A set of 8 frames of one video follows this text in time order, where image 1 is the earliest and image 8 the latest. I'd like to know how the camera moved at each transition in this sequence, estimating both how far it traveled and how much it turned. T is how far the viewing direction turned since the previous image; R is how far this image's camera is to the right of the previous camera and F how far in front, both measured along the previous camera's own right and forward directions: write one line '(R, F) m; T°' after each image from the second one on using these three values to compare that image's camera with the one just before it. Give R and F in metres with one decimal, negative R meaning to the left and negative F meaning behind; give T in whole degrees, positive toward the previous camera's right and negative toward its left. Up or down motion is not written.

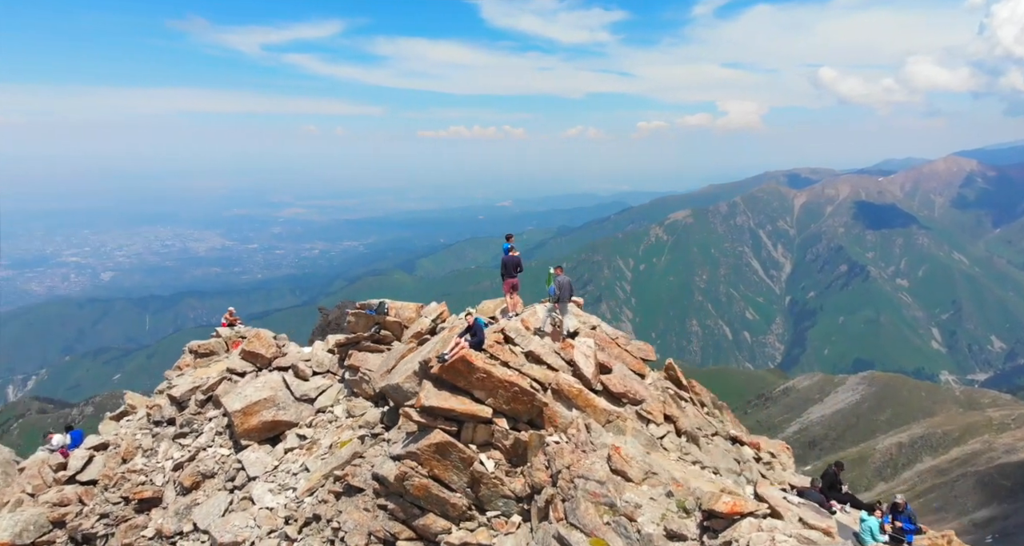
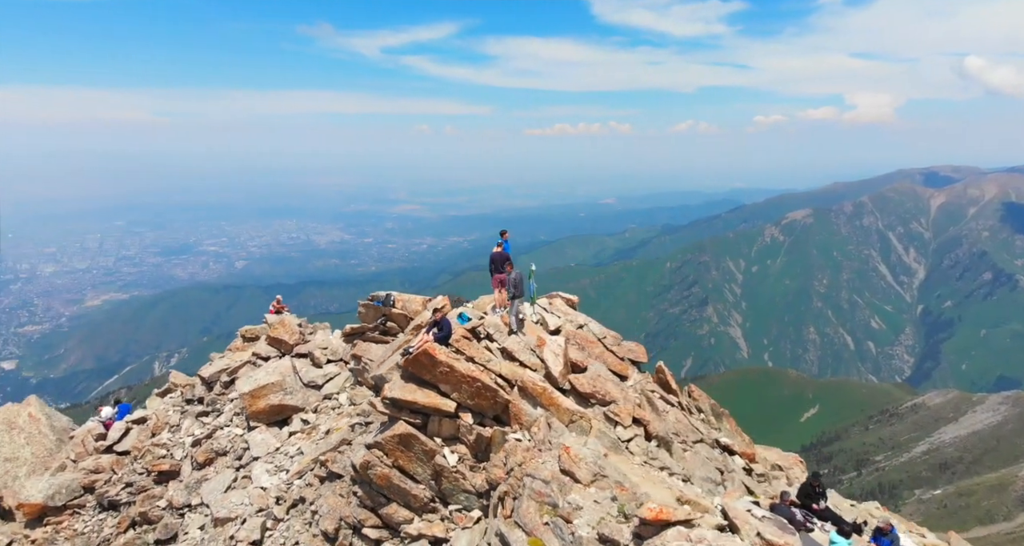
(+5.3, +0.4) m; -8°
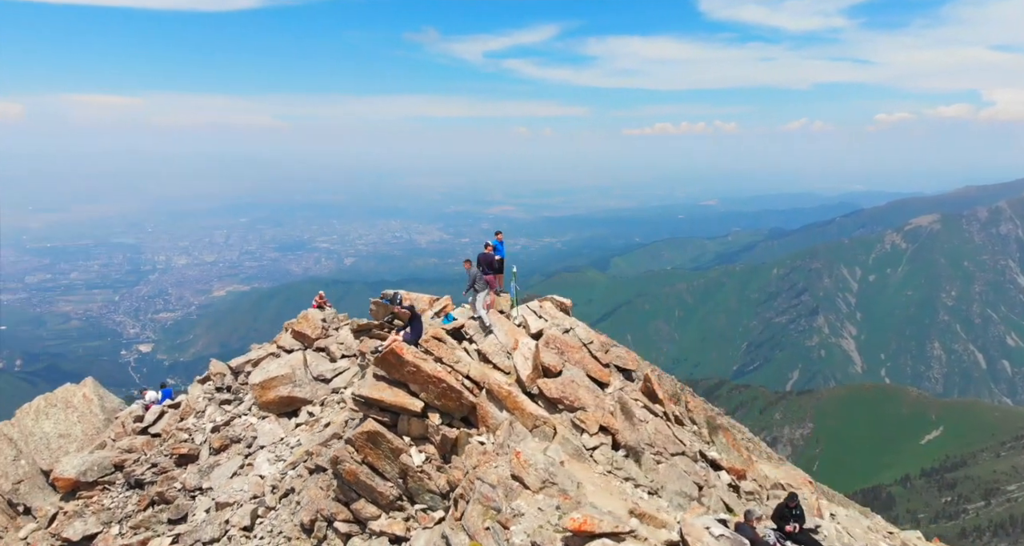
(+5.0, +0.5) m; -8°
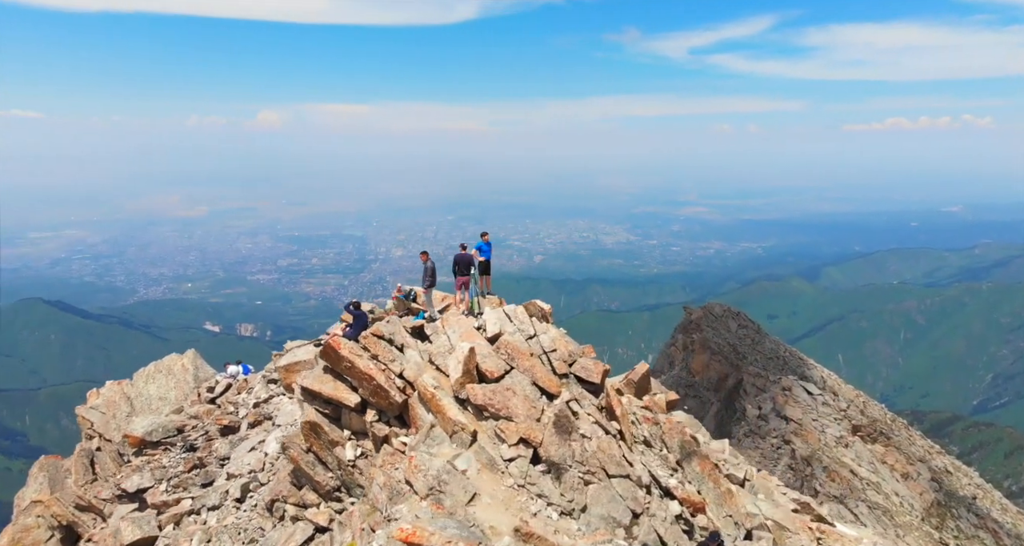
(+9.9, +2.2) m; -15°
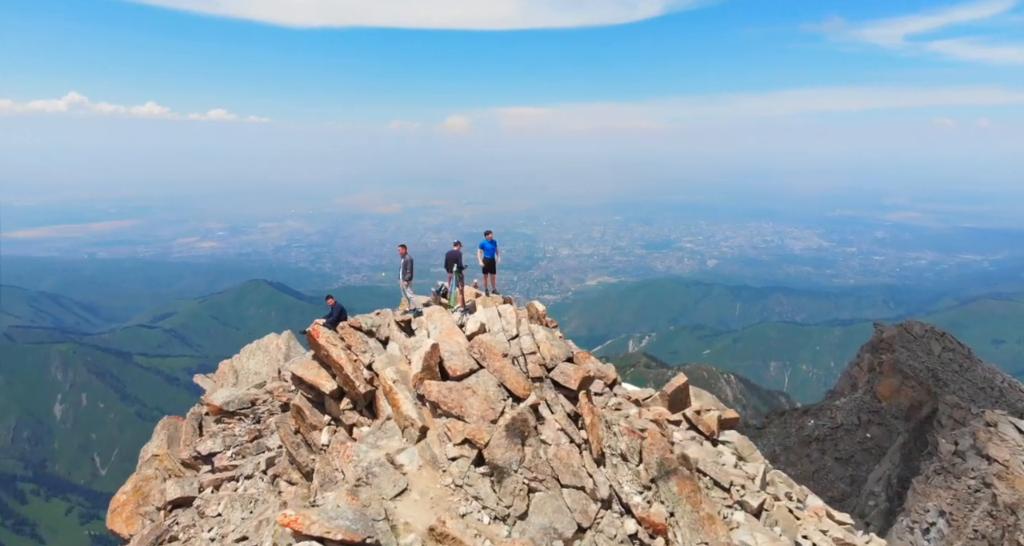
(+8.0, +1.6) m; -14°
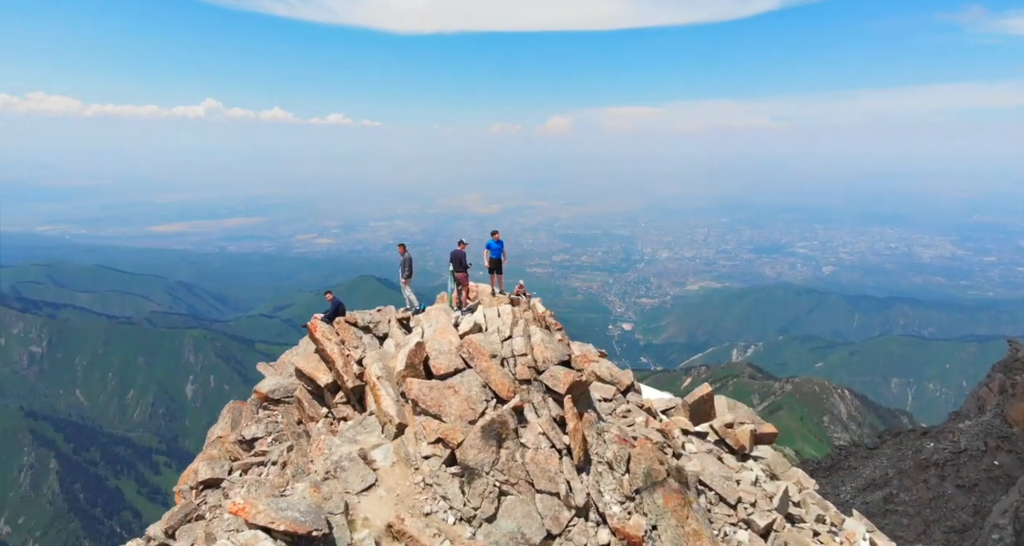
(+4.5, +0.8) m; -8°
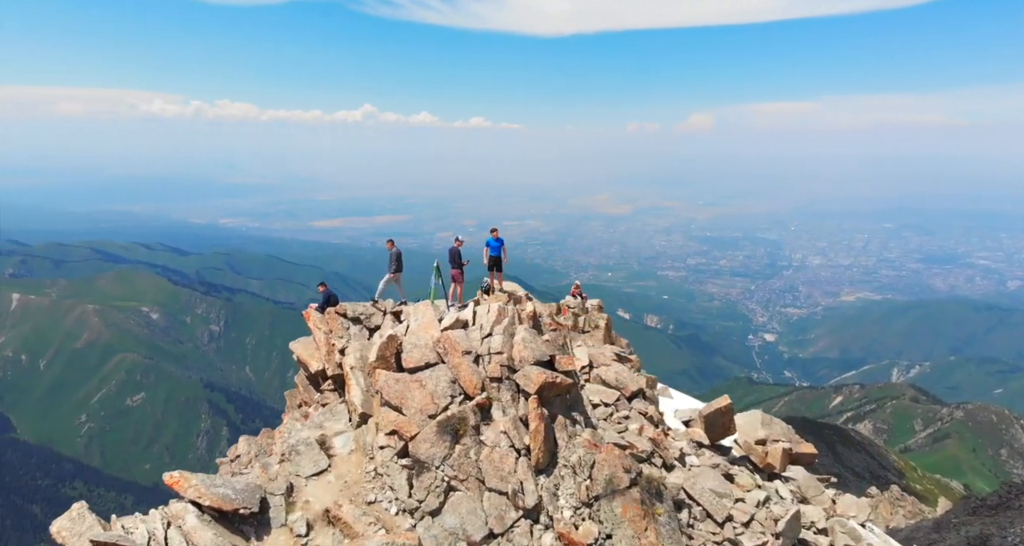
(+6.6, +0.9) m; -11°
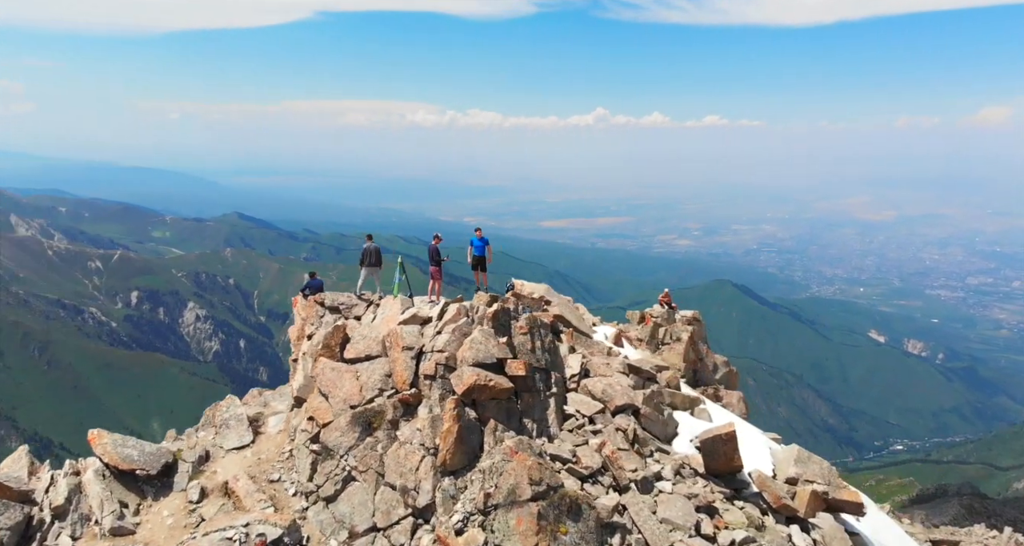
(+11.5, +2.9) m; -19°
